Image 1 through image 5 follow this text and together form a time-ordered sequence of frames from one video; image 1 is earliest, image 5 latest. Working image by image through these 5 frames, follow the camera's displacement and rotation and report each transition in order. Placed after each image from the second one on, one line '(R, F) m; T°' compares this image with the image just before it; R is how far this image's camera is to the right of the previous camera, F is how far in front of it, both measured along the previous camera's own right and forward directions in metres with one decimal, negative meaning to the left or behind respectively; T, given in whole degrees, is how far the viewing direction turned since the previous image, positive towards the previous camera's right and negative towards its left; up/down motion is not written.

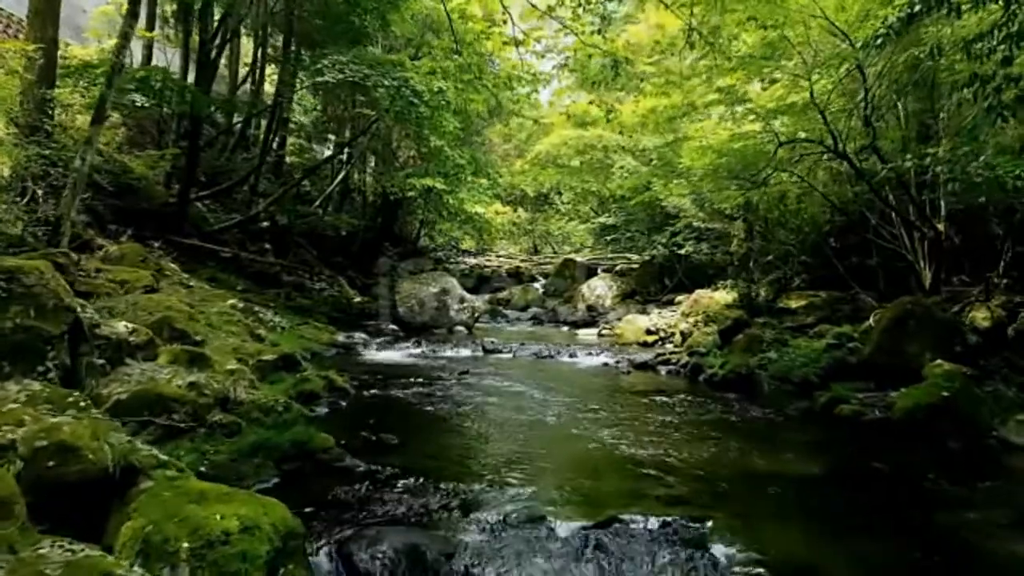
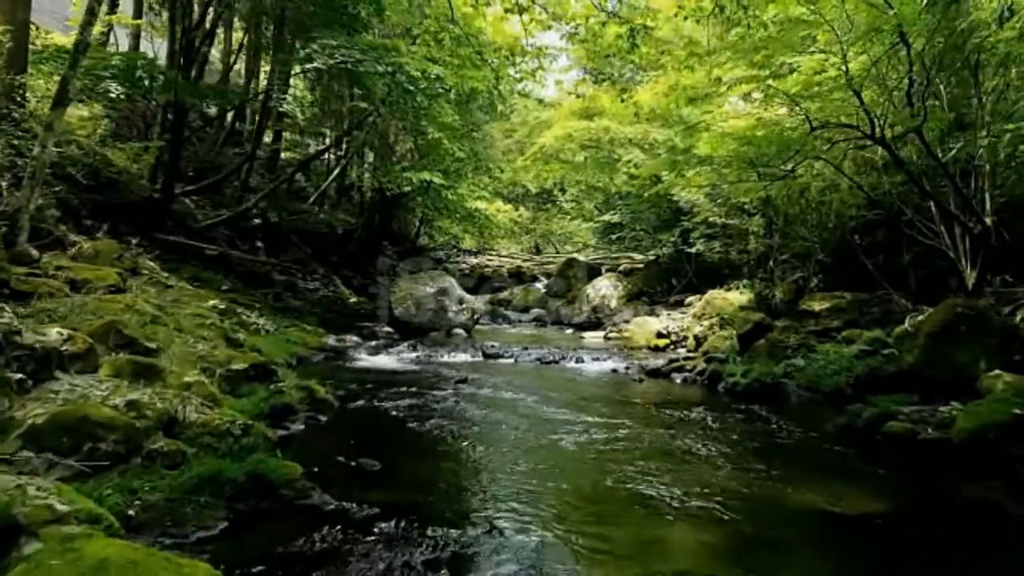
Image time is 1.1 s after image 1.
(0.0, +1.1) m; 0°
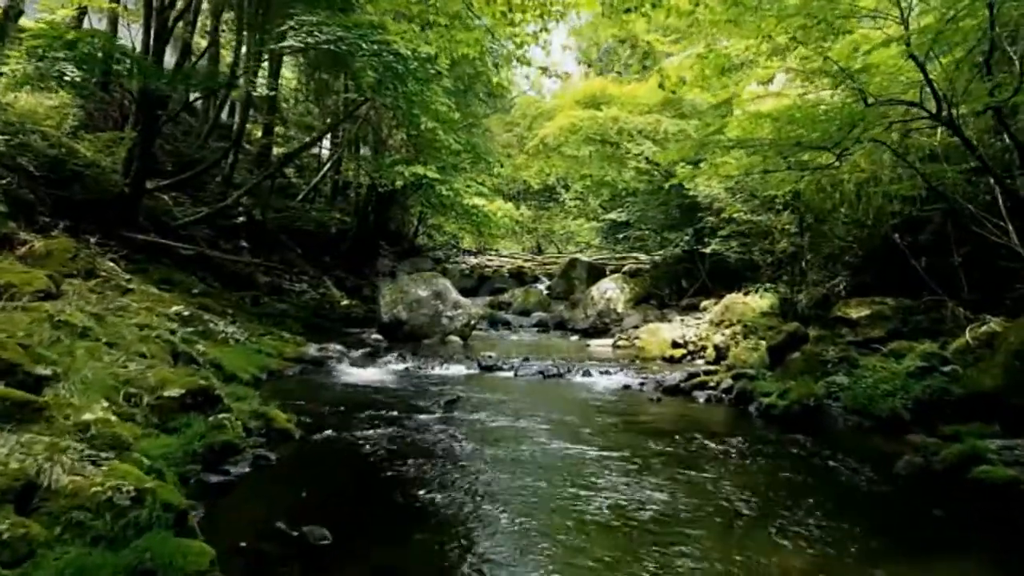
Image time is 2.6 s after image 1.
(0.0, +1.5) m; 0°
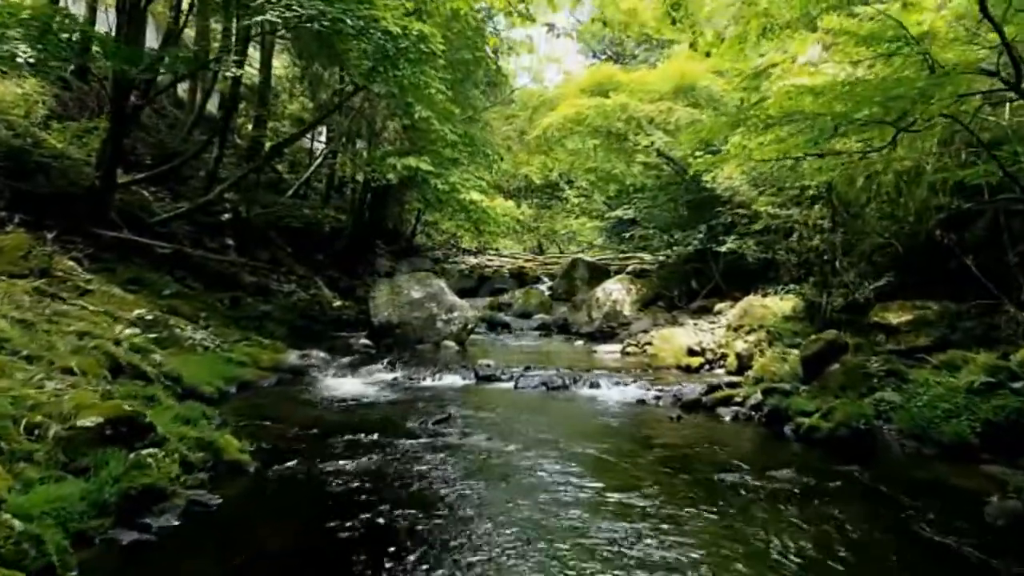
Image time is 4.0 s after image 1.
(0.0, +1.3) m; 0°
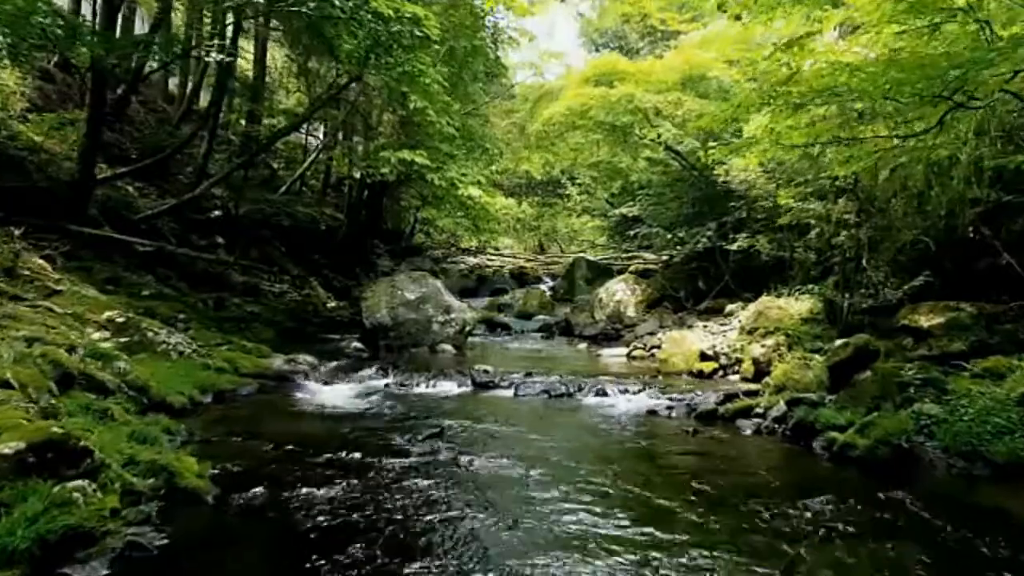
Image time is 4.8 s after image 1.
(0.0, +0.8) m; 0°
